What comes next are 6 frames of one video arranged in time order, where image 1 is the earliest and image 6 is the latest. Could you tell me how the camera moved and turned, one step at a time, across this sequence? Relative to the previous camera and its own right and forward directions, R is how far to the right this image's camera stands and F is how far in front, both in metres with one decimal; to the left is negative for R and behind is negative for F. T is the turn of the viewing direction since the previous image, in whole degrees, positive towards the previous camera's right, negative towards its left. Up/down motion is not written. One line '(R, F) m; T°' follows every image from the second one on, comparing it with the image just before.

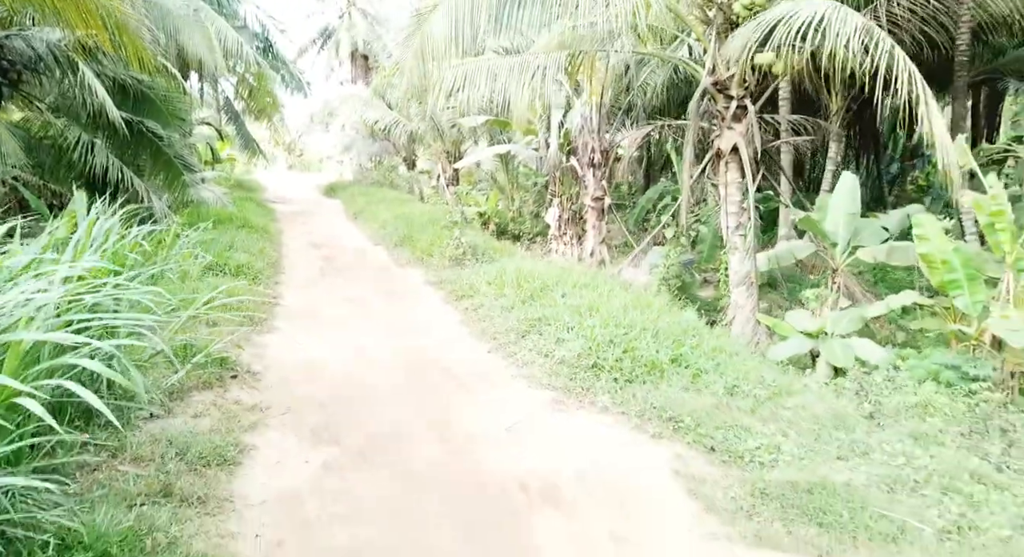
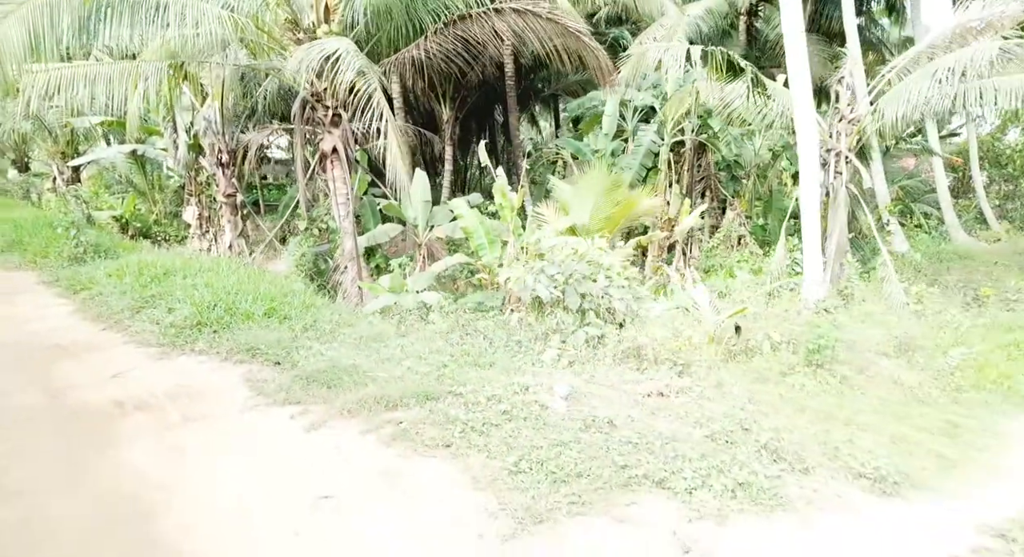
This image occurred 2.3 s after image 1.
(+0.4, -1.8) m; +24°
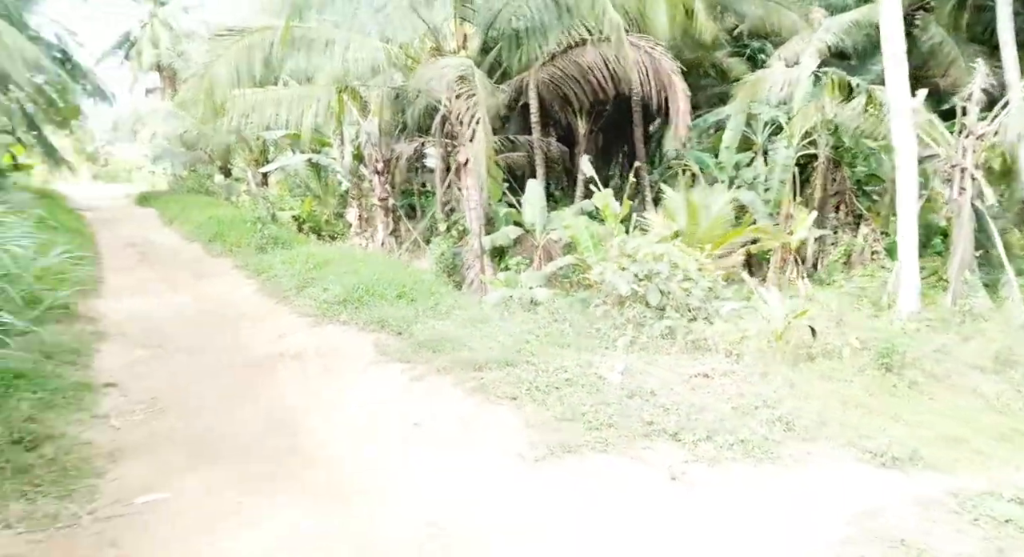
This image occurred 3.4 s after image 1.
(+0.6, -0.8) m; -12°
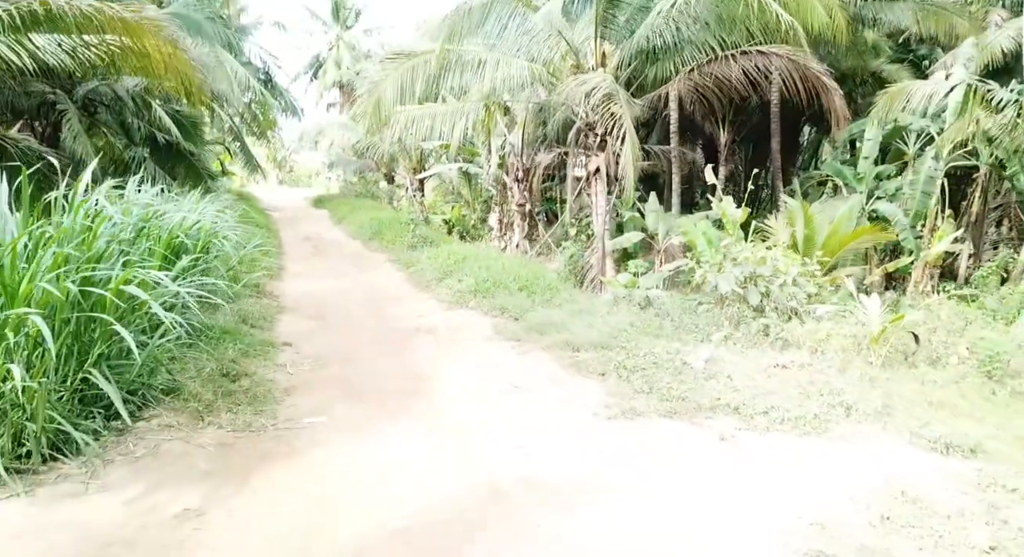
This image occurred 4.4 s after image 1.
(+0.4, -0.8) m; -11°
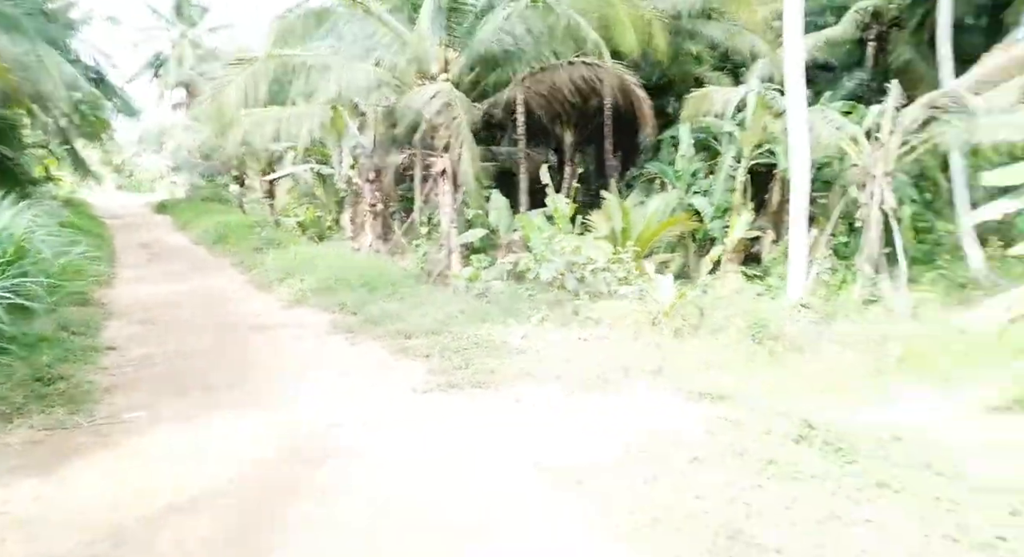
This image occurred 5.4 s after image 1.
(+0.3, -0.5) m; +10°
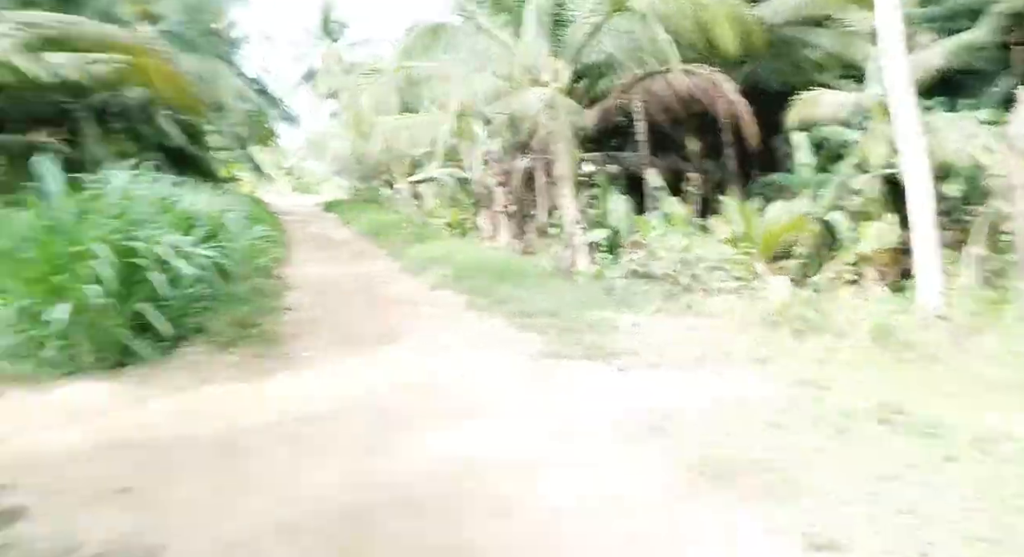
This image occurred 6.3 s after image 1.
(+0.2, -0.5) m; -9°
